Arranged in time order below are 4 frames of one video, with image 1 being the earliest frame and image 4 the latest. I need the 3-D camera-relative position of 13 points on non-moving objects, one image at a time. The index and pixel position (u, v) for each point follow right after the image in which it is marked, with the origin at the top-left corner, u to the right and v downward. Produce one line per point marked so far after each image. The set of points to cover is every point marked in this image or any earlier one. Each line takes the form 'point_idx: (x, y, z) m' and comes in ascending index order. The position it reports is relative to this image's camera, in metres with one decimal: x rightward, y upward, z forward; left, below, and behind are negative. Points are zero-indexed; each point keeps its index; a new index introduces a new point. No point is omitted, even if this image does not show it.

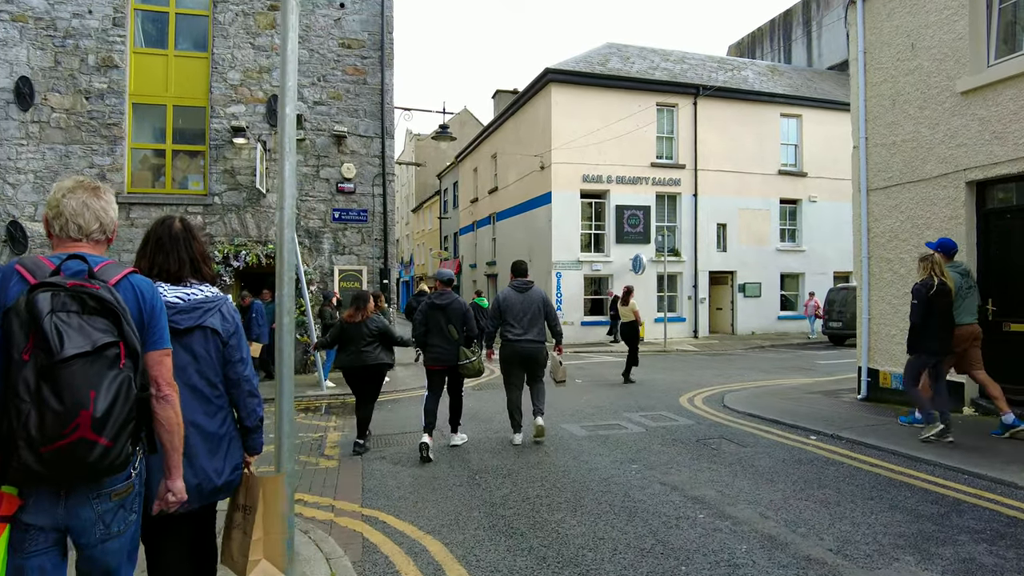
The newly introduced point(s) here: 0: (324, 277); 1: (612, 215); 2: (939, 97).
0: (-3.4, +0.2, +12.0) m
1: (+3.0, +2.2, +19.6) m
2: (+4.8, +2.1, +7.4) m
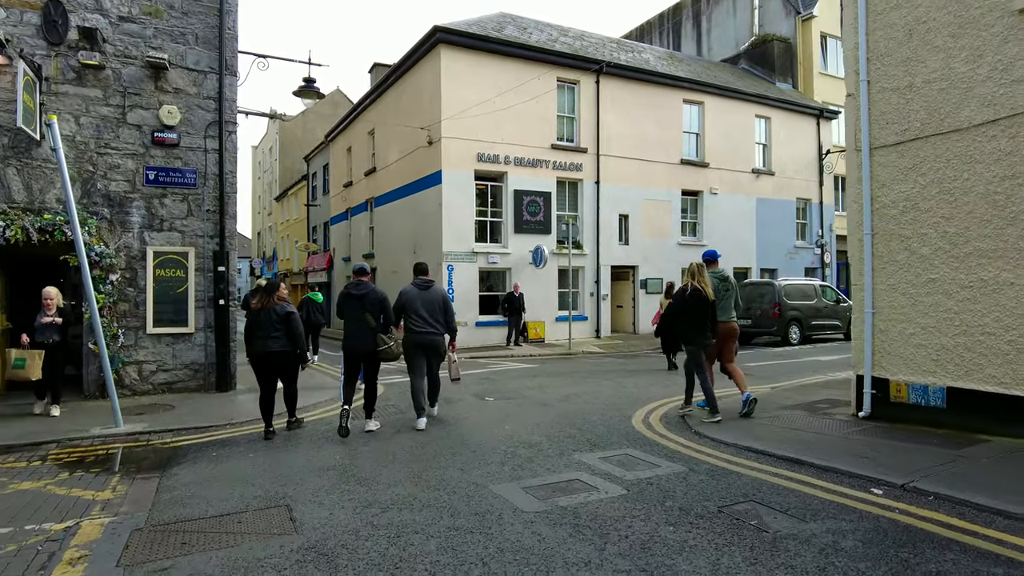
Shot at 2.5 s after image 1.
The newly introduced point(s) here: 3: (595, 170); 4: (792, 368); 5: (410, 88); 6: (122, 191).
0: (-4.9, +0.3, +8.6) m
1: (-0.1, +2.3, +17.3) m
2: (+4.0, +2.3, +5.6) m
3: (+2.3, +3.3, +18.7) m
4: (+5.1, -1.5, +12.1) m
5: (-2.8, +5.5, +18.4) m
6: (-5.0, +1.2, +8.5) m
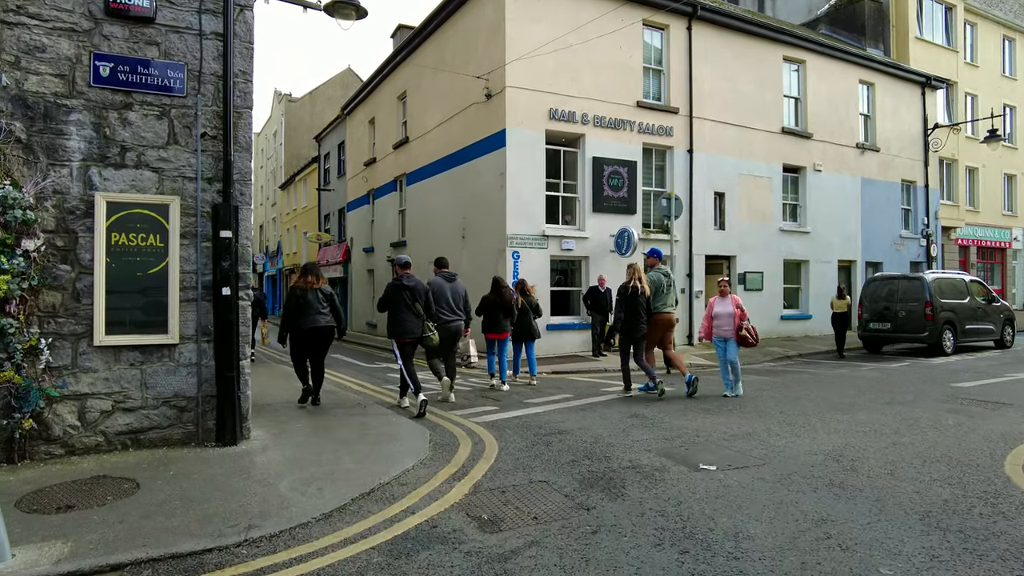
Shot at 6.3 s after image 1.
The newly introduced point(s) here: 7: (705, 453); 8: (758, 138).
0: (-3.3, +0.5, +4.9) m
1: (+1.6, +2.4, +13.6) m
2: (+5.6, +2.4, +1.9) m
3: (+4.0, +3.4, +15.0) m
4: (+6.8, -1.3, +8.4) m
5: (-1.2, +5.6, +14.7) m
6: (-3.4, +1.4, +4.8) m
7: (+1.5, -1.2, +5.0) m
8: (+6.1, +3.7, +16.4) m
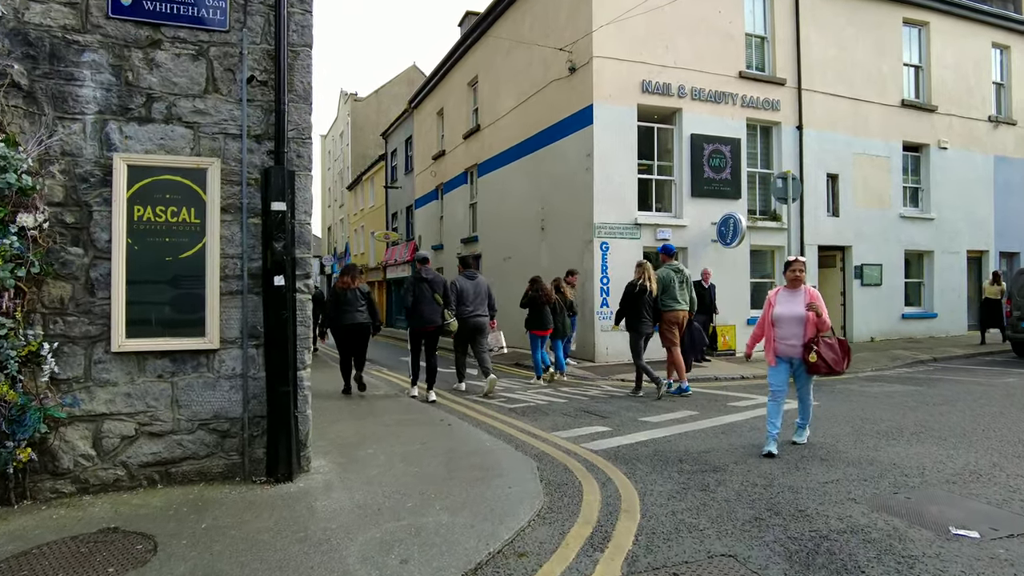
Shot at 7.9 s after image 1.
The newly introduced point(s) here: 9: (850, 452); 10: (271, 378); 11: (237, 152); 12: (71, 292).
0: (-2.5, +0.6, +3.8) m
1: (+3.2, +2.5, +12.0) m
2: (+6.1, +2.5, 0.0) m
3: (+5.7, +3.5, +13.2) m
4: (+7.9, -1.2, +6.4) m
5: (+0.5, +5.7, +13.4) m
6: (-2.6, +1.5, +3.7) m
7: (+2.3, -1.1, +3.5) m
8: (+7.9, +3.8, +14.3) m
9: (+2.4, -1.2, +4.8) m
10: (-1.5, -0.5, +4.0) m
11: (-1.7, +0.9, +4.1) m
12: (-2.5, 0.0, +3.7) m
